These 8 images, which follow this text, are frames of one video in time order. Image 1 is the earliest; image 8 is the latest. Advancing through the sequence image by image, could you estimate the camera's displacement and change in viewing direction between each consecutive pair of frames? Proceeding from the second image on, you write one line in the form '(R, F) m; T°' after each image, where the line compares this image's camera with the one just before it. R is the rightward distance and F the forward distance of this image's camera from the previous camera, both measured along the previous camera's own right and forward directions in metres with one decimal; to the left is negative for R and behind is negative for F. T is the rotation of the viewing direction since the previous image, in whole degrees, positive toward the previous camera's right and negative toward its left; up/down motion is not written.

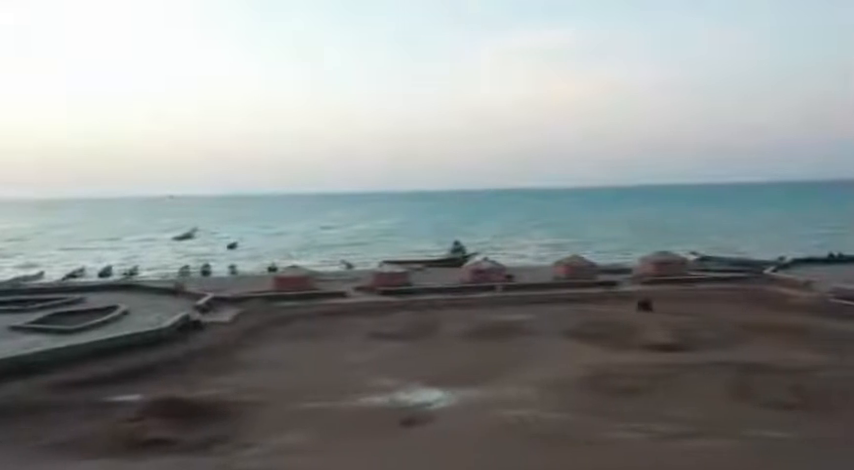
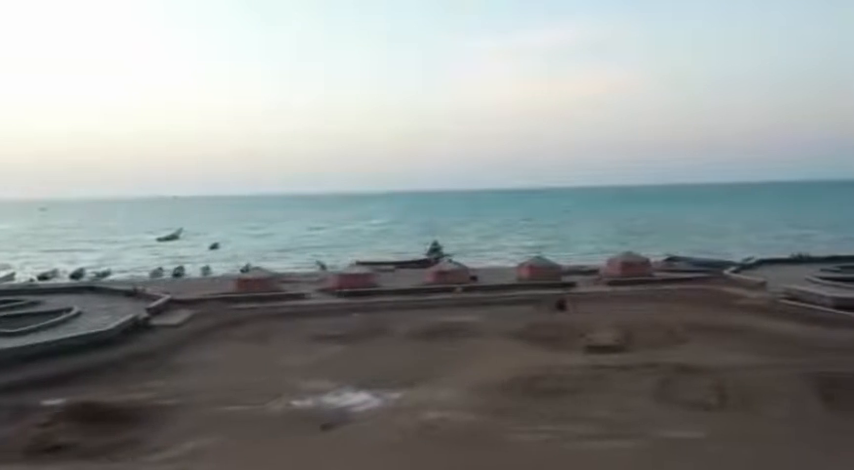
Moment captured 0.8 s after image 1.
(+1.0, 0.0) m; +1°
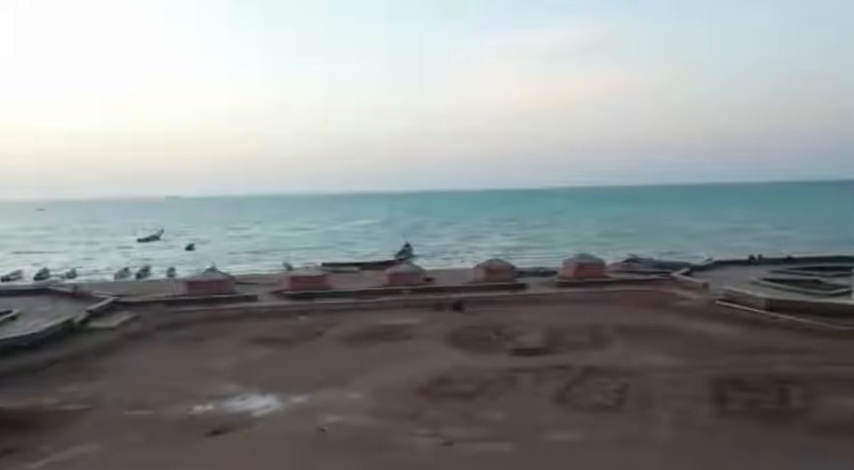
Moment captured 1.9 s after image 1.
(+1.3, 0.0) m; +1°
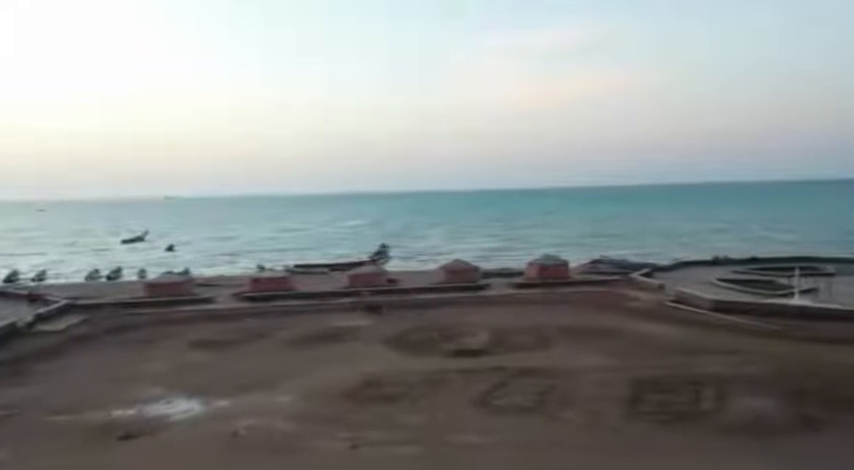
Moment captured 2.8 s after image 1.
(+1.0, 0.0) m; +1°
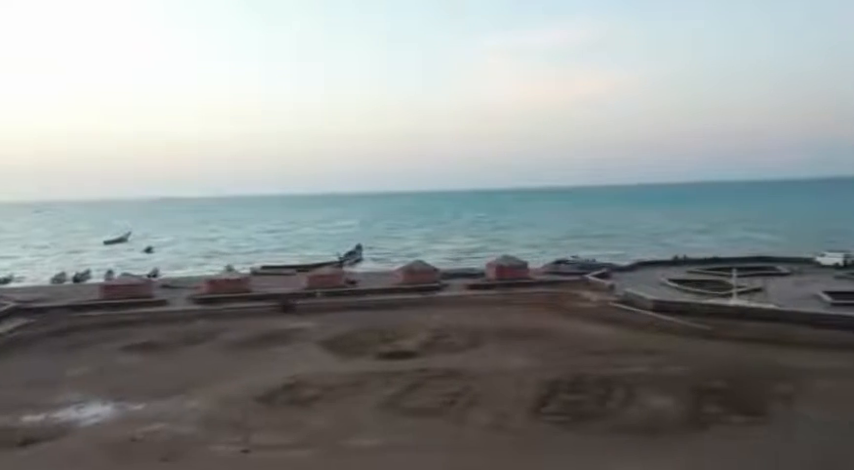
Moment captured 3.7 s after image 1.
(+1.1, 0.0) m; +1°
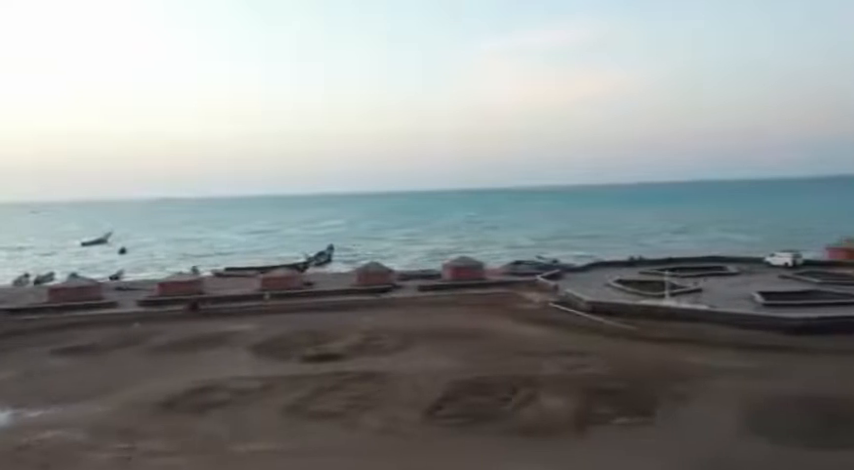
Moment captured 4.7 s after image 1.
(+1.2, 0.0) m; +1°
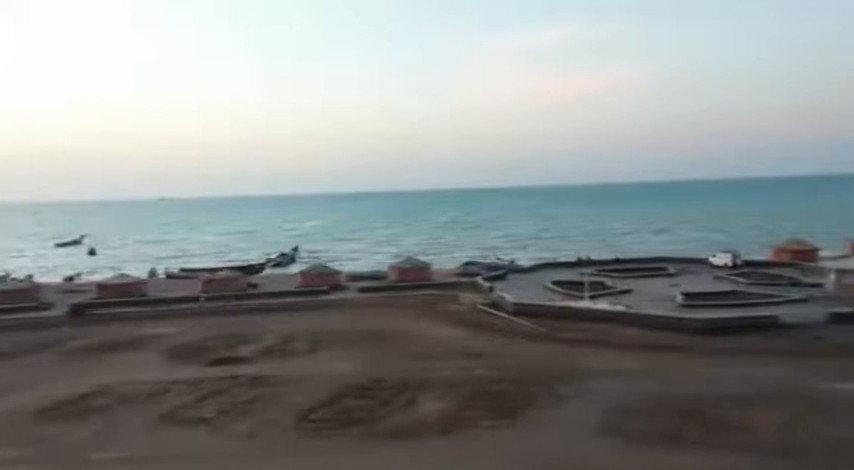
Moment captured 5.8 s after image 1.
(+1.5, 0.0) m; +1°
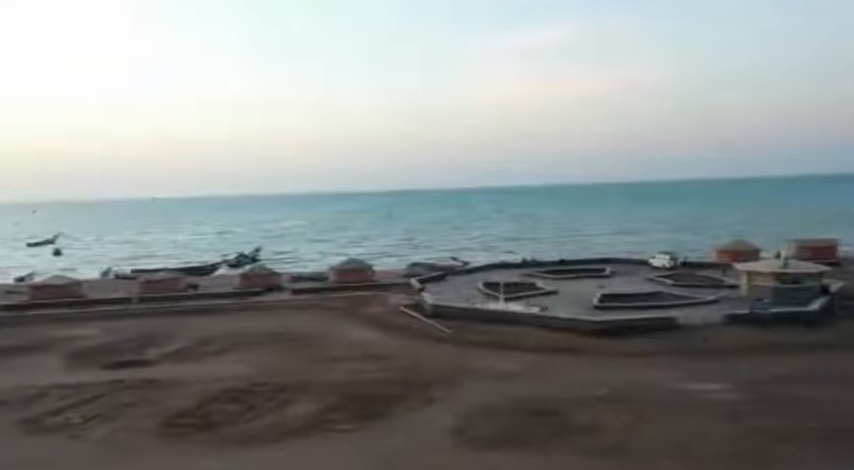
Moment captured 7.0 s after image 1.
(+1.6, 0.0) m; +1°
